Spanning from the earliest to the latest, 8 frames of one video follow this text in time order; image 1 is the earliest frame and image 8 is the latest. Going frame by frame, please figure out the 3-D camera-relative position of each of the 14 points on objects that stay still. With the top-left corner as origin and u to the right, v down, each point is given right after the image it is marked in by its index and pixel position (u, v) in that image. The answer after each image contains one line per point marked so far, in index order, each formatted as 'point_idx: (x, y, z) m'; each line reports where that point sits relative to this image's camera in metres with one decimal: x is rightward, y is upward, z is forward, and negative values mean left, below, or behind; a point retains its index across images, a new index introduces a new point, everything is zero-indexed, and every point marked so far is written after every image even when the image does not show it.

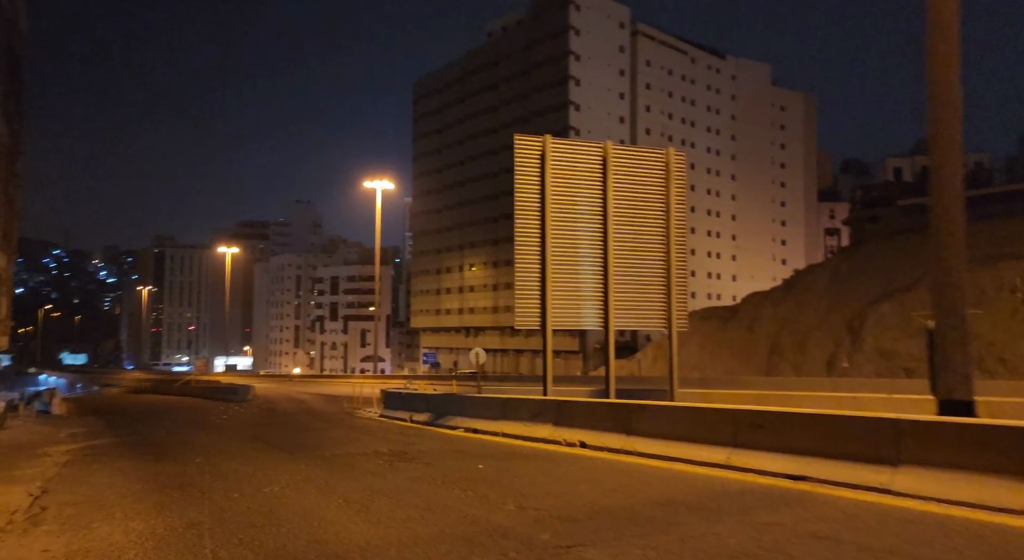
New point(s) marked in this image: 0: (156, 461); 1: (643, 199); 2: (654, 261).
0: (-6.4, -3.2, +15.5) m
1: (+2.8, +1.8, +18.5) m
2: (+3.0, +0.5, +18.4) m
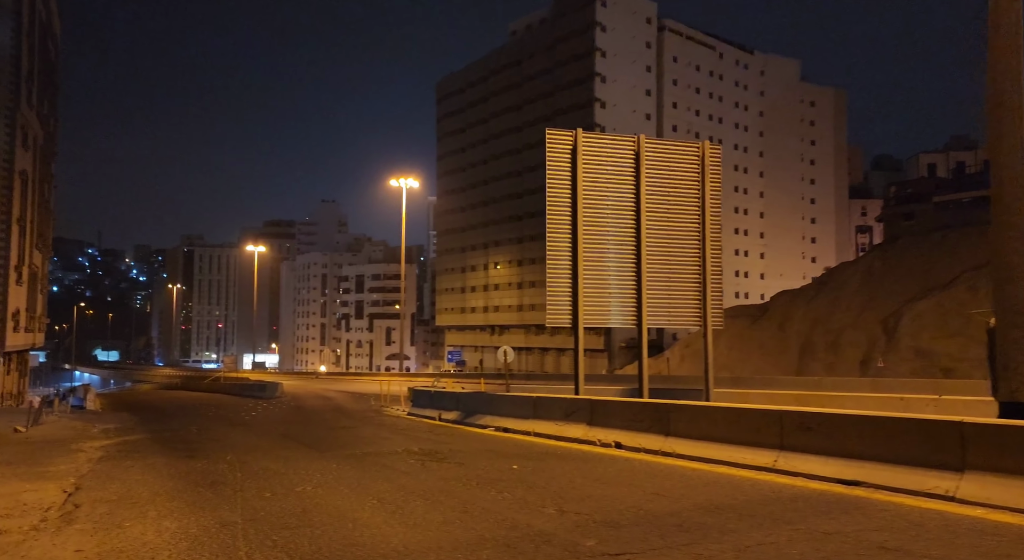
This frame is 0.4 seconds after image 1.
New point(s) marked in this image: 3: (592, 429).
0: (-5.8, -3.2, +15.5) m
1: (+3.5, +1.8, +18.1) m
2: (+3.7, +0.5, +18.1) m
3: (+1.3, -2.5, +14.4) m
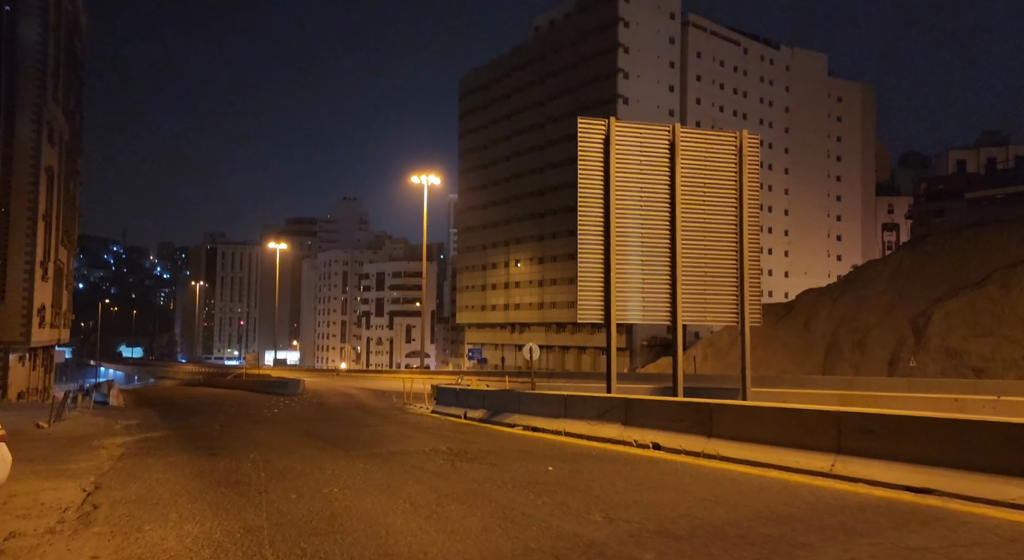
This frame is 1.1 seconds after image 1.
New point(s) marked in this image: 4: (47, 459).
0: (-5.3, -3.1, +15.1) m
1: (+4.1, +1.9, +17.5) m
2: (+4.3, +0.6, +17.5) m
3: (+1.9, -2.4, +13.8) m
4: (-8.2, -3.2, +15.4) m
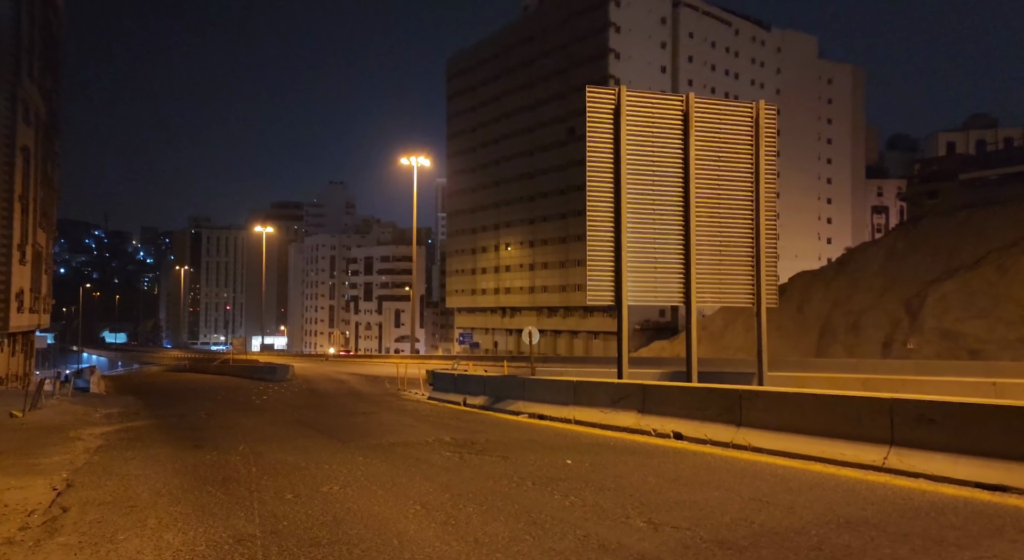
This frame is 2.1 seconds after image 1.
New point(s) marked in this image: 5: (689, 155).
0: (-5.1, -2.7, +14.0) m
1: (+4.2, +2.3, +16.5) m
2: (+4.4, +1.0, +16.5) m
3: (+2.0, -2.1, +12.9) m
4: (-8.1, -2.9, +14.4) m
5: (+3.3, +2.3, +16.2) m
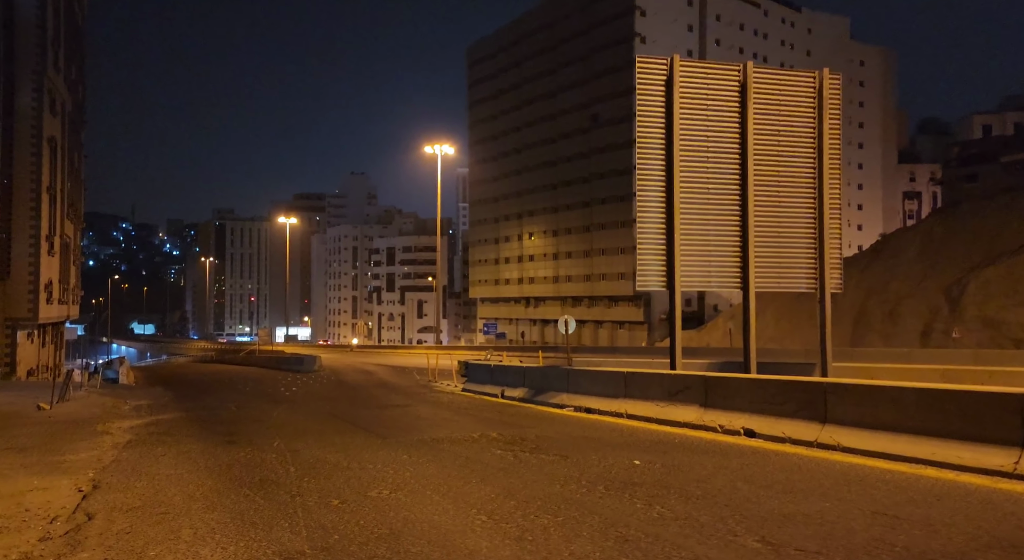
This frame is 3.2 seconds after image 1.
0: (-4.4, -2.5, +13.3) m
1: (+5.0, +2.6, +15.5) m
2: (+5.2, +1.3, +15.5) m
3: (+2.7, -1.9, +11.9) m
4: (-7.3, -2.7, +13.7) m
5: (+4.1, +2.6, +15.1) m
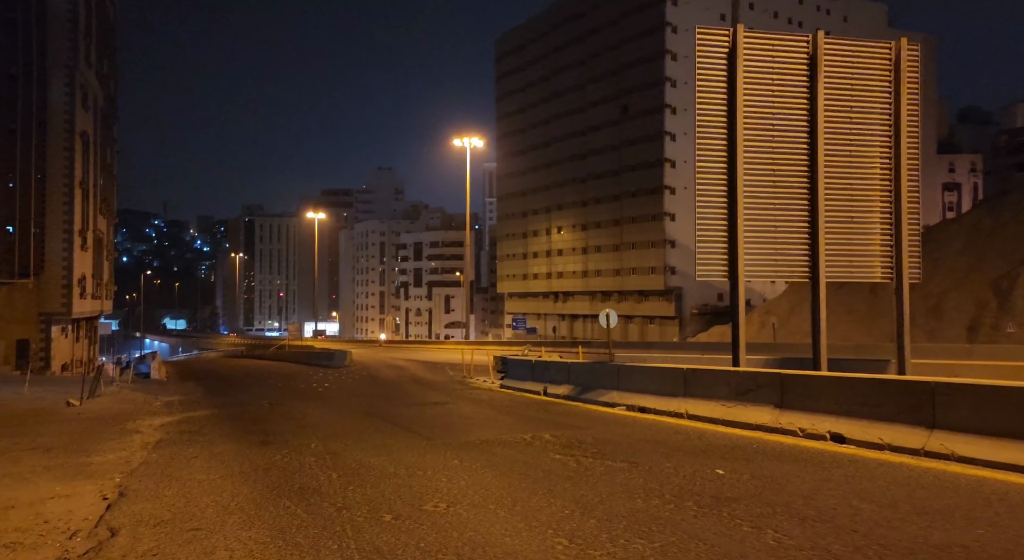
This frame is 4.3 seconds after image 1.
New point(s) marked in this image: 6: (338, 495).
0: (-3.6, -2.4, +12.4) m
1: (+5.8, +2.8, +14.3) m
2: (+6.0, +1.5, +14.3) m
3: (+3.5, -1.7, +10.8) m
4: (-6.5, -2.5, +12.9) m
5: (+4.9, +2.8, +14.0) m
6: (-1.7, -2.0, +8.2) m
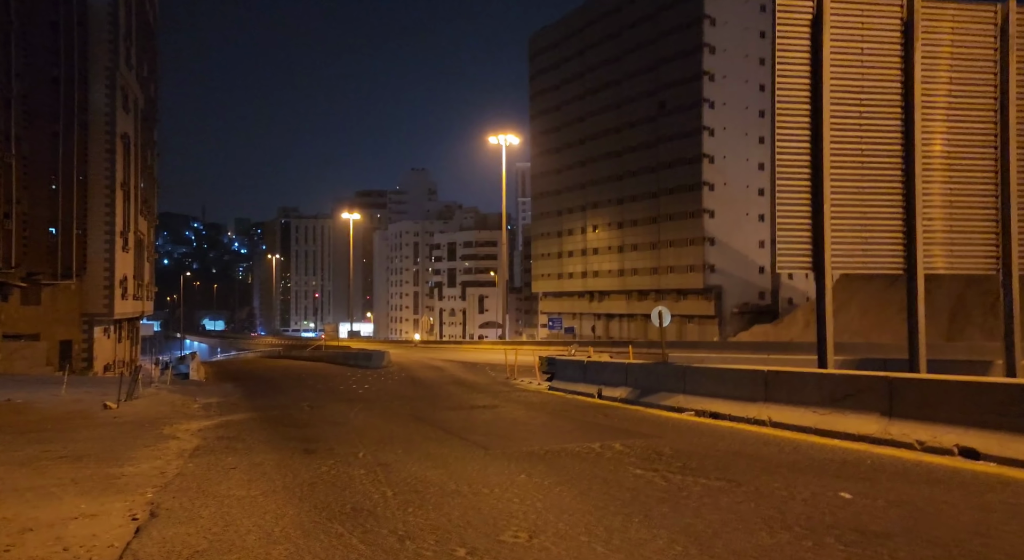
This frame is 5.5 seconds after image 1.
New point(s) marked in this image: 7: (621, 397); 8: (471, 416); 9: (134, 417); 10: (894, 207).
0: (-2.7, -2.3, +11.4) m
1: (+6.7, +2.9, +12.9) m
2: (+7.0, +1.6, +12.9) m
3: (+4.3, -1.6, +9.5) m
4: (-5.6, -2.5, +12.0) m
5: (+5.8, +2.9, +12.6) m
6: (-0.9, -1.9, +7.1) m
7: (+2.3, -2.4, +18.0) m
8: (-0.7, -2.6, +16.7) m
9: (-8.2, -3.0, +18.5) m
10: (+5.7, +1.0, +12.8) m
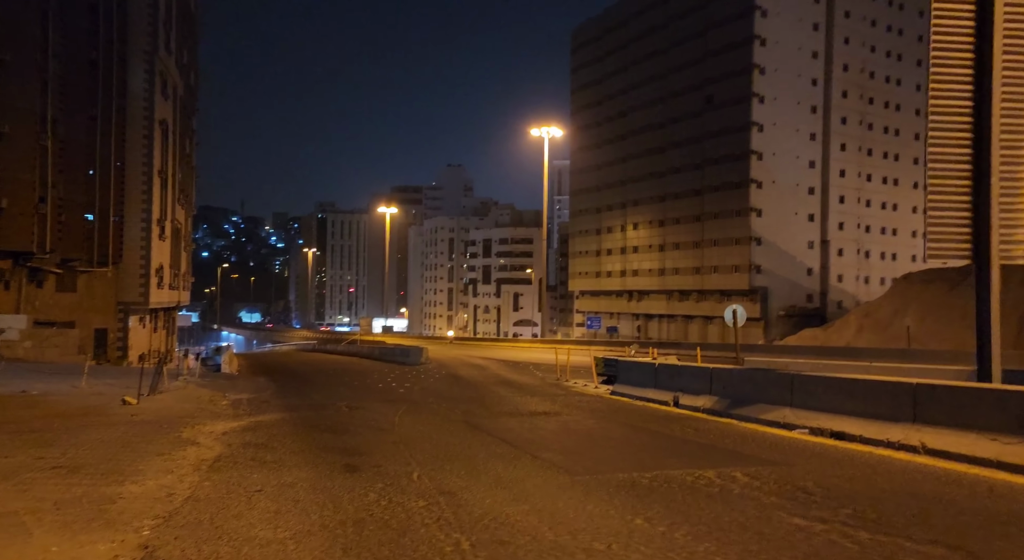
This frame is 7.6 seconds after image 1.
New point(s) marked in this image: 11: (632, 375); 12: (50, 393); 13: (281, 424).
0: (-1.7, -2.1, +9.1) m
1: (+7.9, +2.9, +10.3) m
2: (+8.1, +1.6, +10.3) m
3: (+5.2, -1.5, +7.0) m
4: (-4.6, -2.2, +9.9) m
5: (+7.0, +3.0, +10.0) m
6: (-0.1, -1.8, +4.8) m
7: (+3.5, -2.3, +15.6) m
8: (+0.4, -2.4, +14.4) m
9: (-7.0, -2.6, +16.5) m
10: (+6.8, +1.1, +10.2) m
11: (+2.9, -2.2, +19.9) m
12: (-10.7, -2.6, +19.9) m
13: (-3.9, -2.5, +14.7) m
